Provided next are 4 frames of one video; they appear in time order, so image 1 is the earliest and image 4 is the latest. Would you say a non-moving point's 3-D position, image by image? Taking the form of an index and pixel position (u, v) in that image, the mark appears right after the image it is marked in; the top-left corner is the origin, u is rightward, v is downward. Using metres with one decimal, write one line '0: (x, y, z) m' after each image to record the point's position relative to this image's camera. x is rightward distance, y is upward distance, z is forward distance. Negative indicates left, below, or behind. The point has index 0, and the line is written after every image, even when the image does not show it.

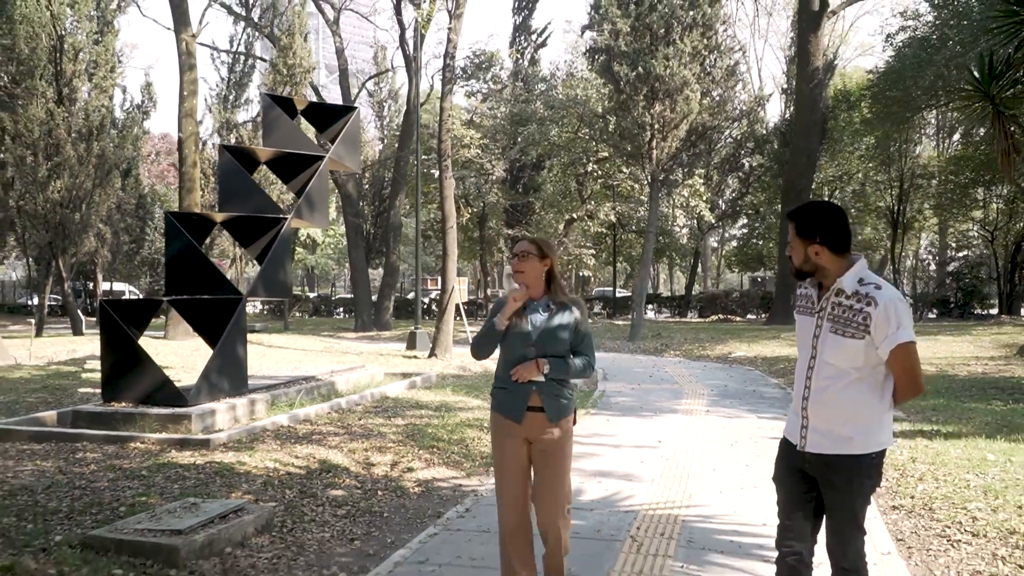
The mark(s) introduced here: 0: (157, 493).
0: (-2.5, -1.5, +6.1) m
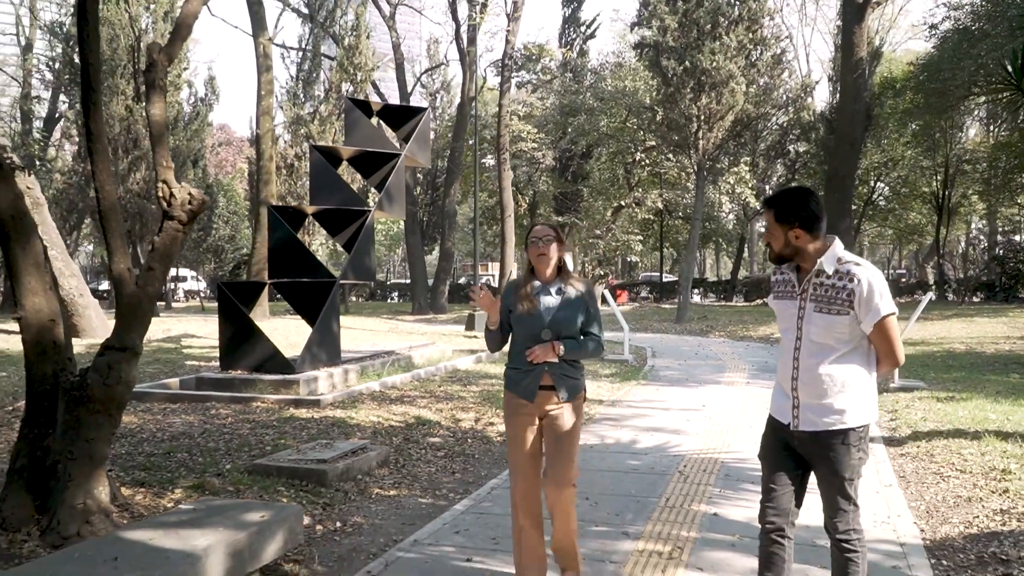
0: (-1.9, -1.3, +7.5) m
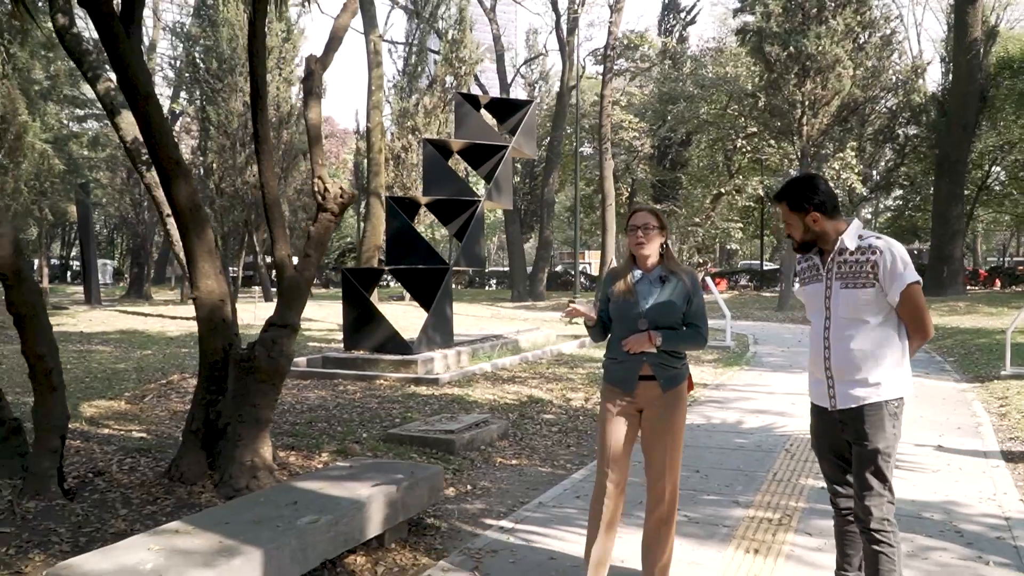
0: (-0.9, -1.2, +8.2) m
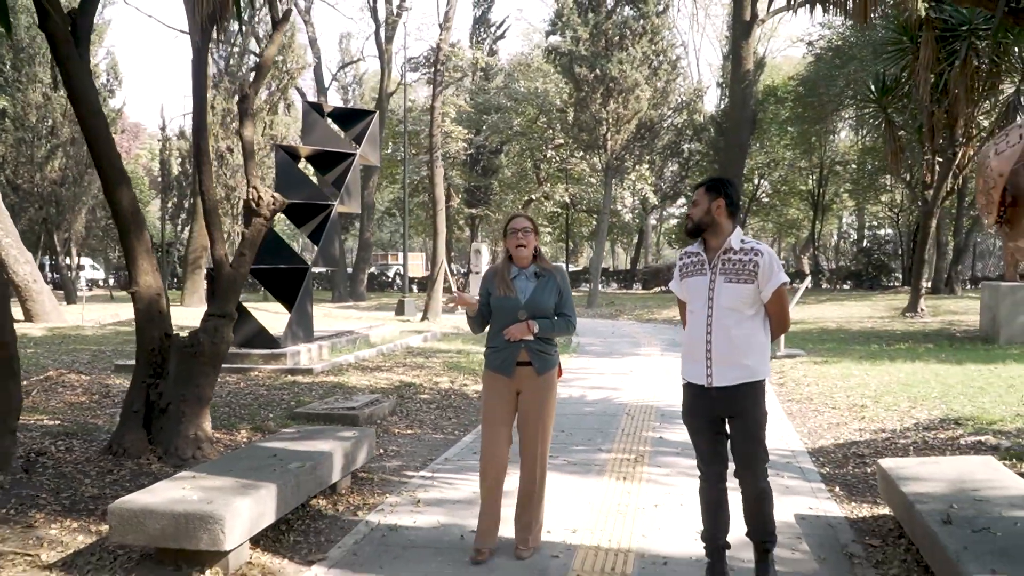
0: (-2.2, -1.2, +9.1) m
